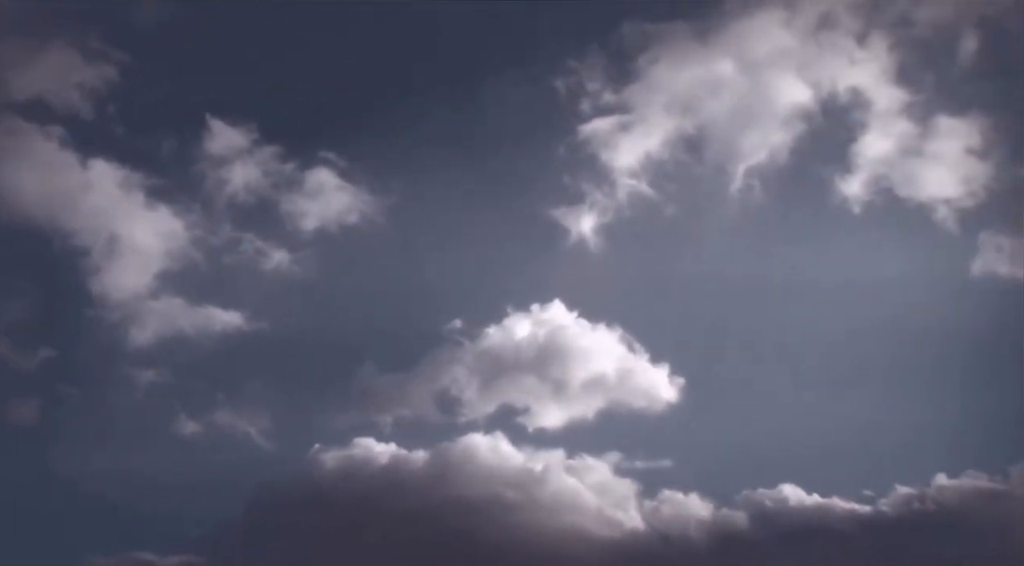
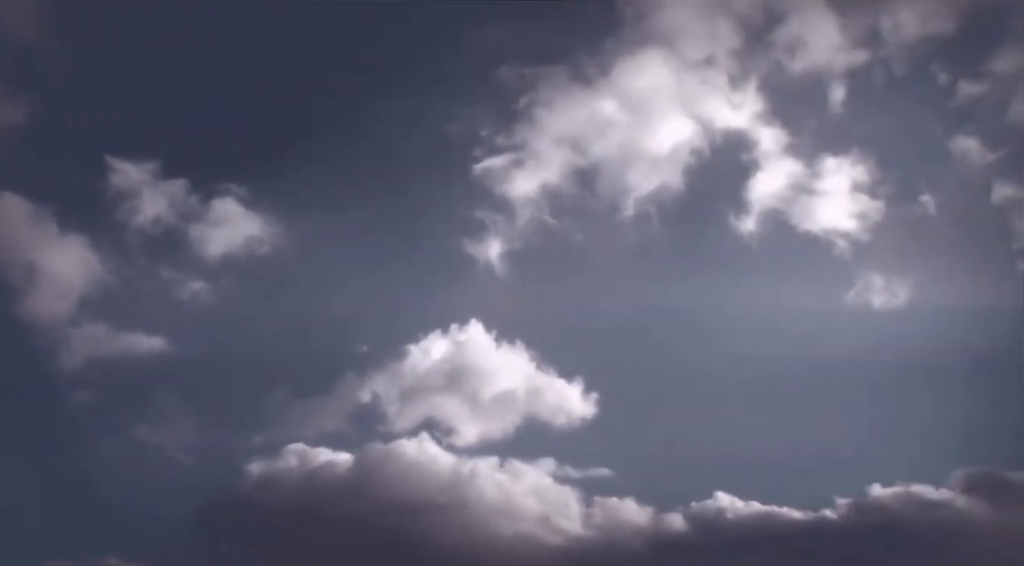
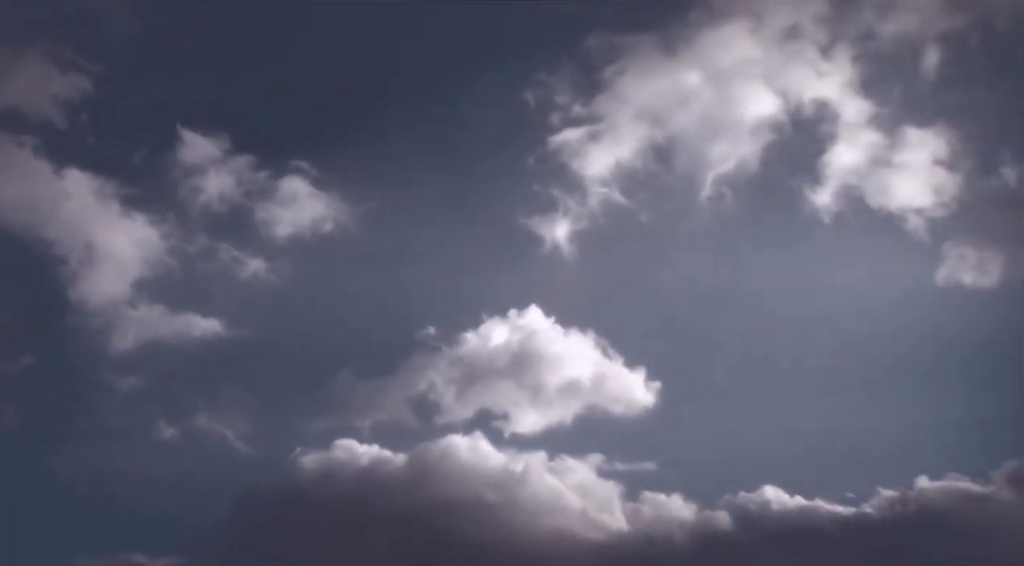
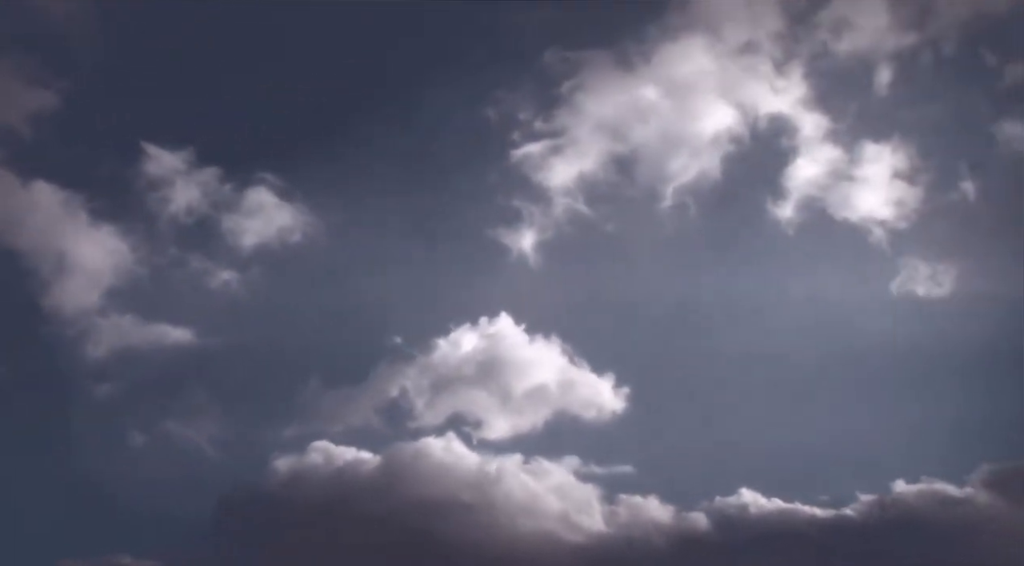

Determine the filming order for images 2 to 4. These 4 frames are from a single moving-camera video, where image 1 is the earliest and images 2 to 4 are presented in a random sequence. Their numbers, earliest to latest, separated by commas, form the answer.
3, 4, 2
